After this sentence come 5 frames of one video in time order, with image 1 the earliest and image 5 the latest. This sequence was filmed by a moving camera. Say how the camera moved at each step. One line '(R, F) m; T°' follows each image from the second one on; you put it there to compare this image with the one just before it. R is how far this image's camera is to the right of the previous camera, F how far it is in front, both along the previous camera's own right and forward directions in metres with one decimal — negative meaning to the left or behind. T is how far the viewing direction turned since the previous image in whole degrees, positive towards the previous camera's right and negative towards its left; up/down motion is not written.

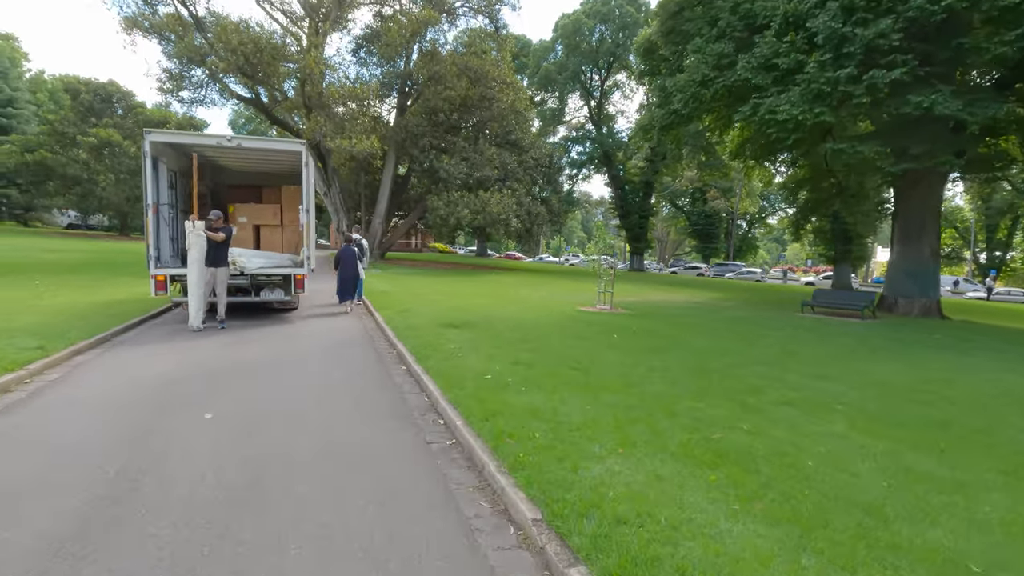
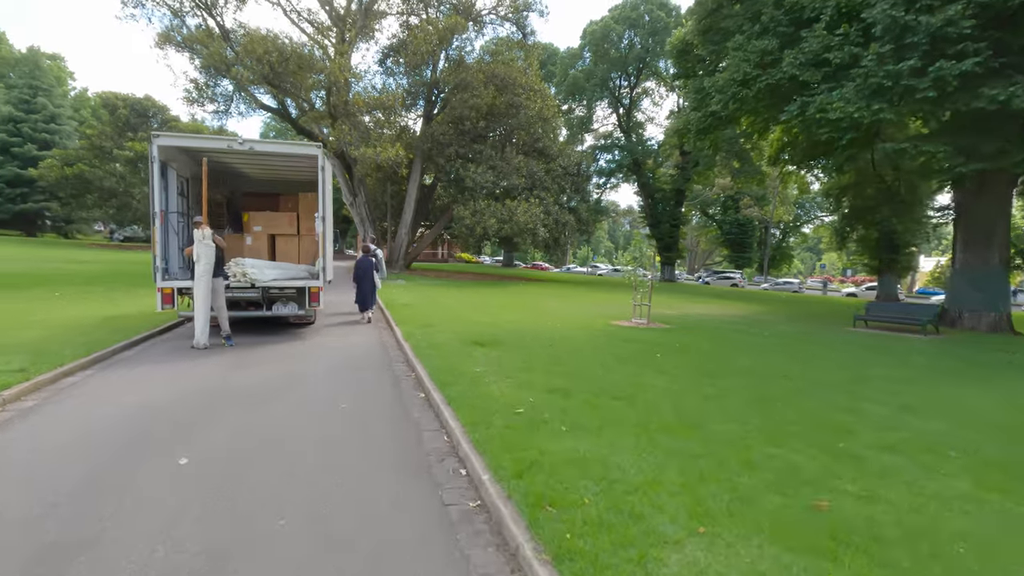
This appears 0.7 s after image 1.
(-0.1, +1.0) m; -3°
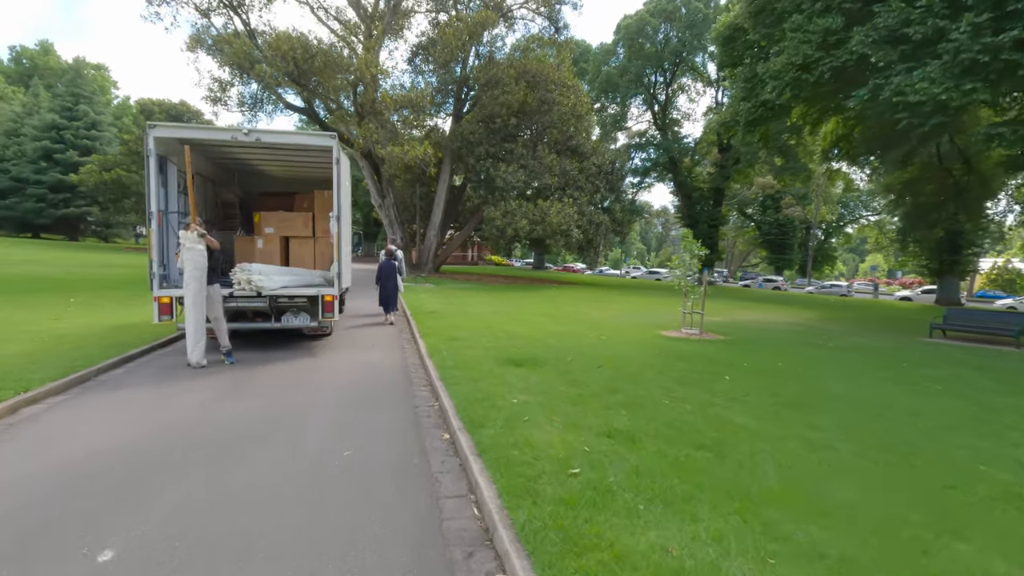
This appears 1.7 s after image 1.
(-0.2, +1.4) m; -3°
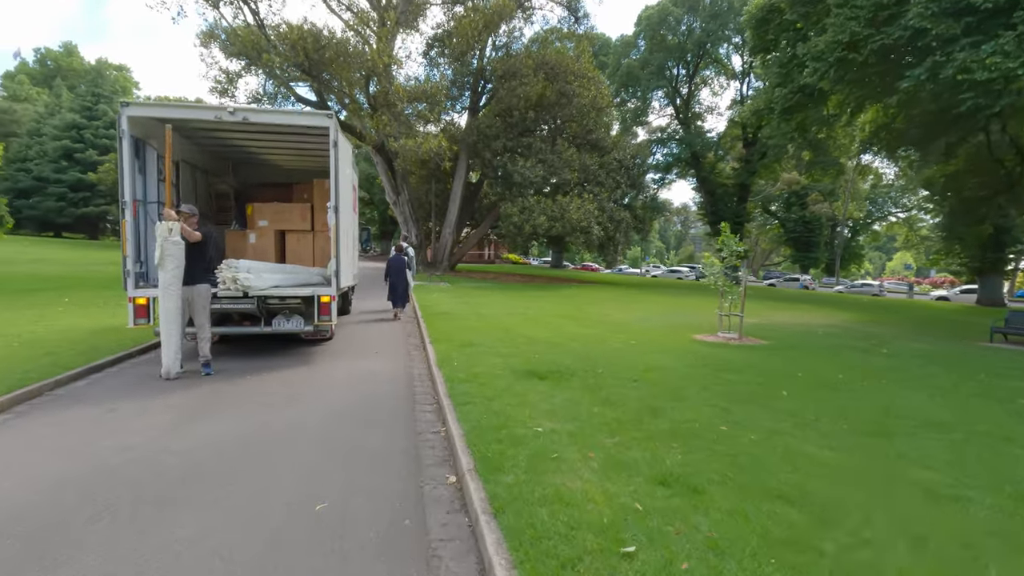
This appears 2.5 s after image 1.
(-0.1, +1.2) m; -2°
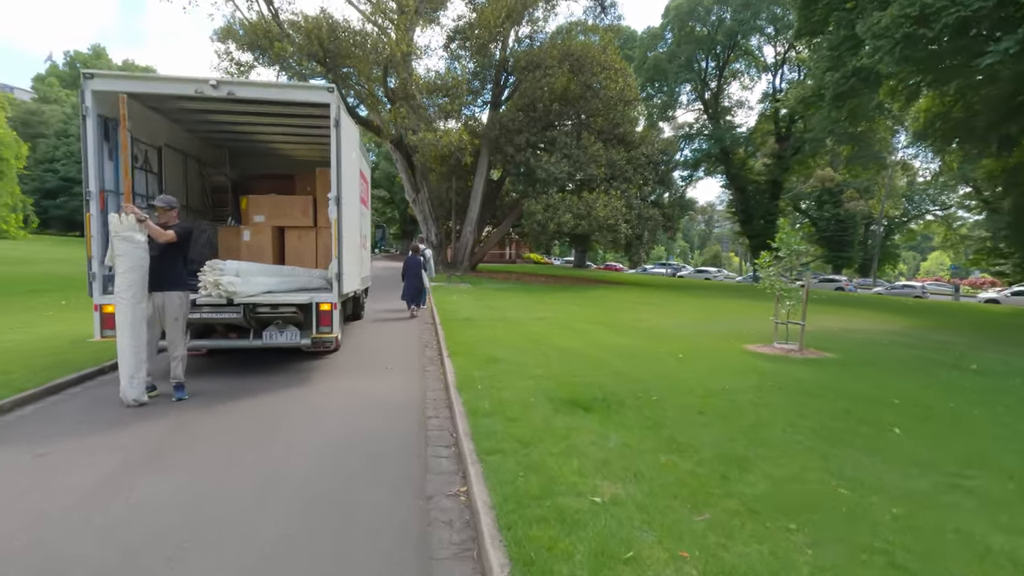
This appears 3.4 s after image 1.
(-0.2, +1.4) m; -2°
